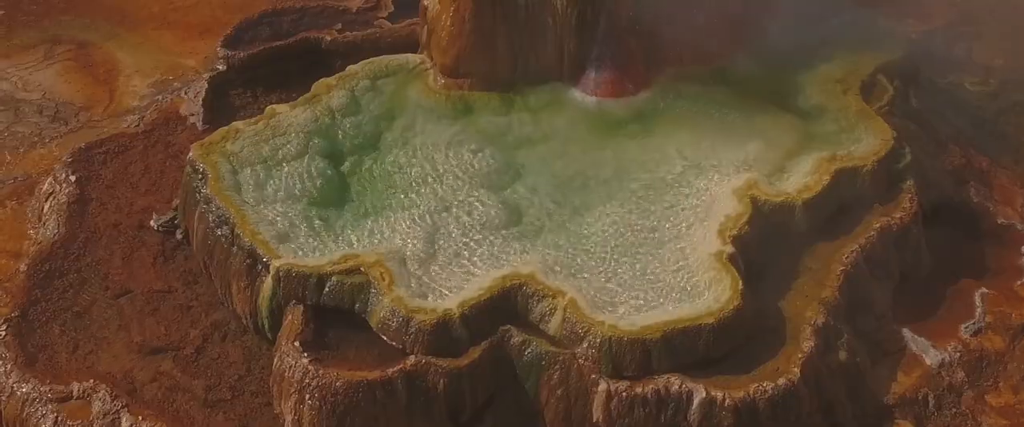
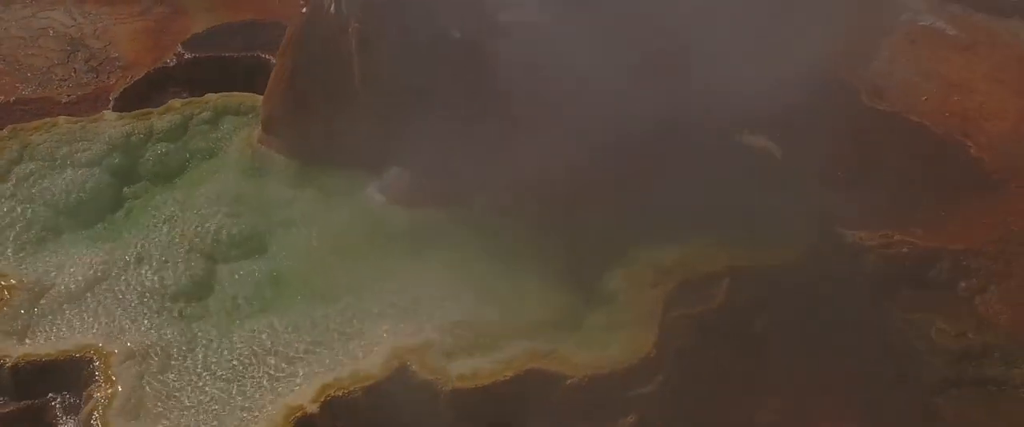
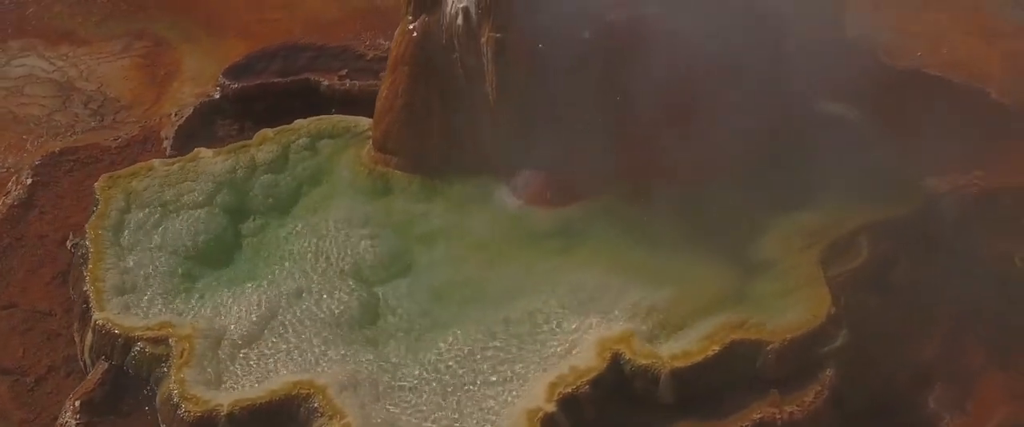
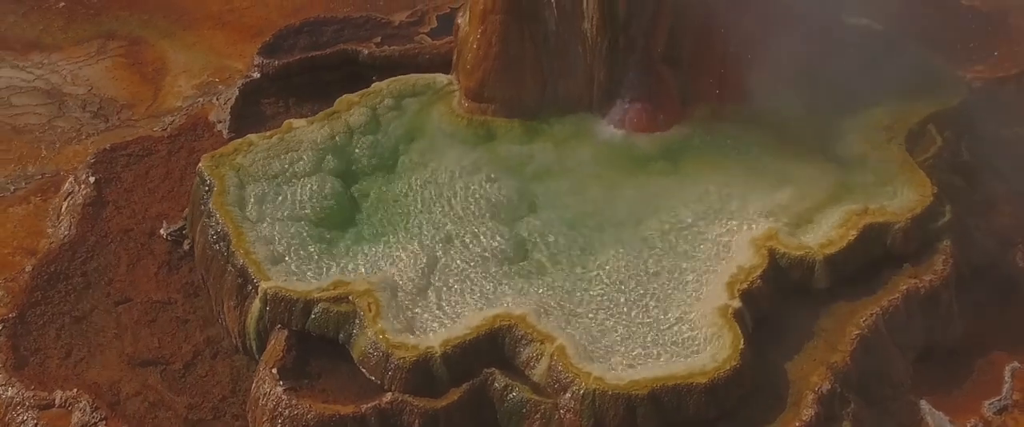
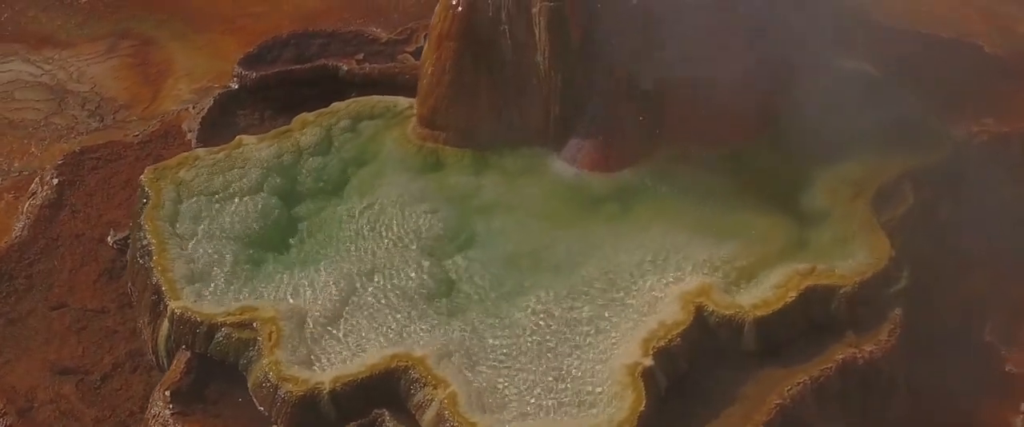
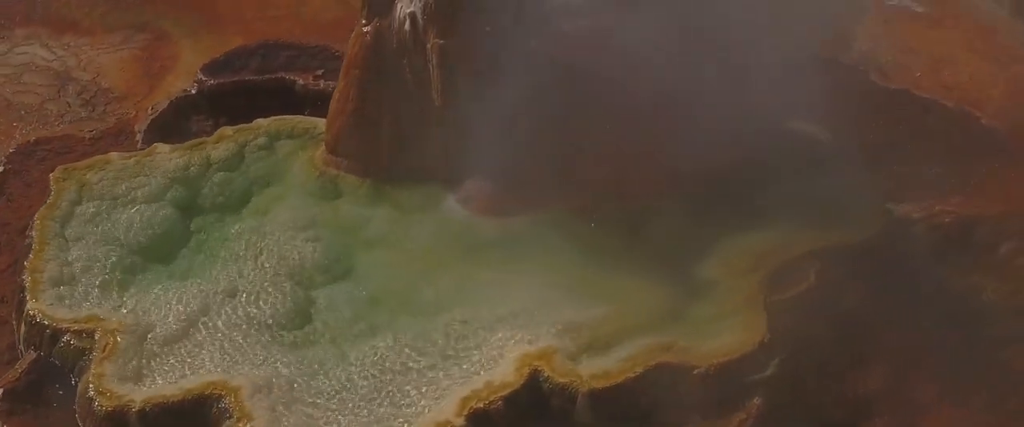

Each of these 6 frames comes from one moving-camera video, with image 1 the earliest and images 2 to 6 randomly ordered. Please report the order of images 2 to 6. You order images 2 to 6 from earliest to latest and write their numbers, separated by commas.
4, 5, 3, 6, 2
